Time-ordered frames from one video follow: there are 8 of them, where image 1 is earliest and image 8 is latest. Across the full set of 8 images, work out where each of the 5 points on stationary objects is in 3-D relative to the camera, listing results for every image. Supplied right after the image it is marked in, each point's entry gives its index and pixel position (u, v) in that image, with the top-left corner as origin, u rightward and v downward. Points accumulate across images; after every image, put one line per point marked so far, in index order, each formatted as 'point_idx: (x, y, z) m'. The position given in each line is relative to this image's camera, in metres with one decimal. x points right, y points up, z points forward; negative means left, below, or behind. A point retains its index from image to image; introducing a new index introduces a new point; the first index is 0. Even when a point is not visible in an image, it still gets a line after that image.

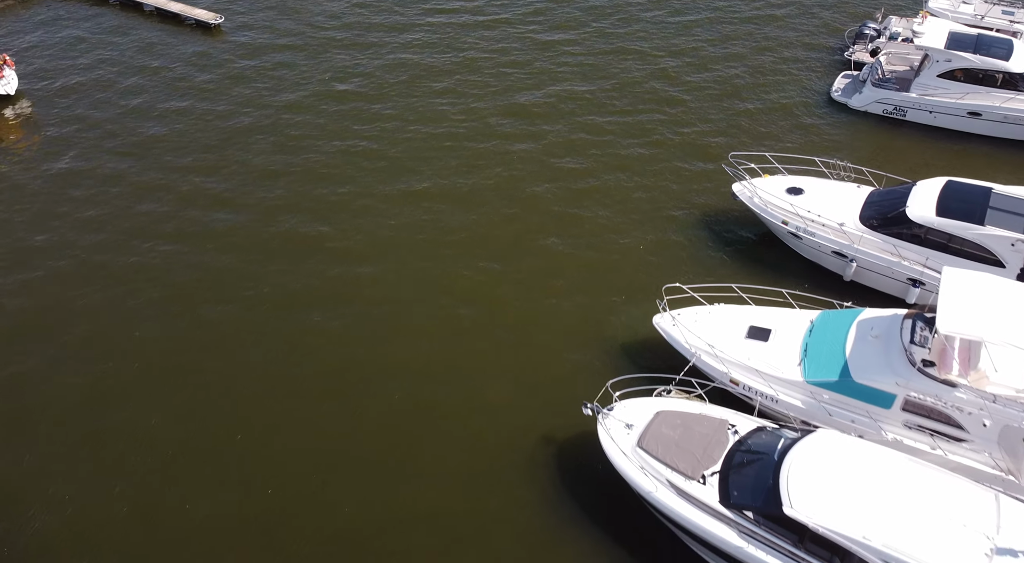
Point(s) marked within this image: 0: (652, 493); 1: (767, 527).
0: (+3.0, -4.5, +19.4) m
1: (+5.0, -4.9, +18.1) m
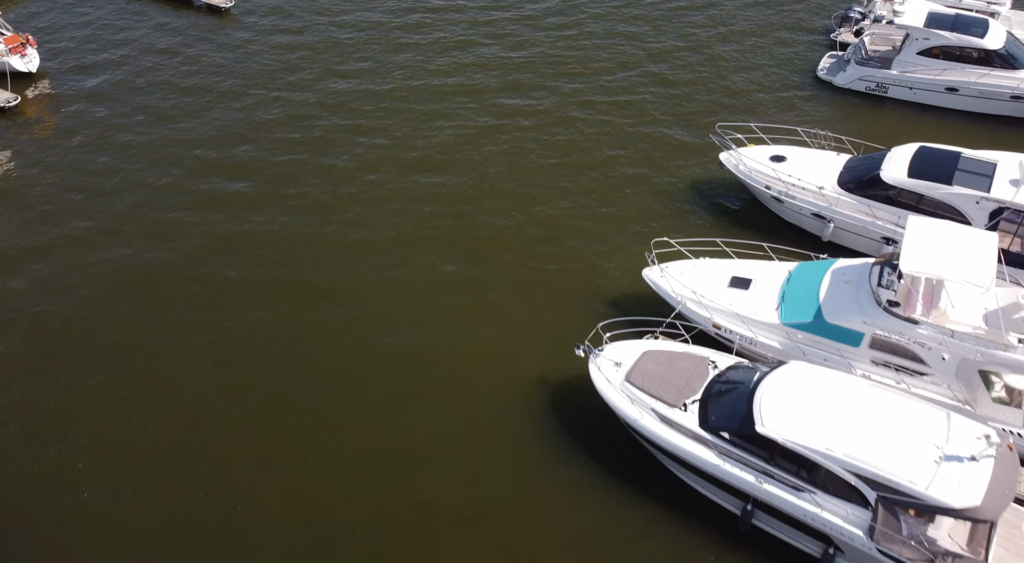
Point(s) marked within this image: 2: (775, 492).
0: (+2.9, -3.2, +21.1) m
1: (+5.0, -3.6, +19.8) m
2: (+5.6, -4.5, +19.2) m
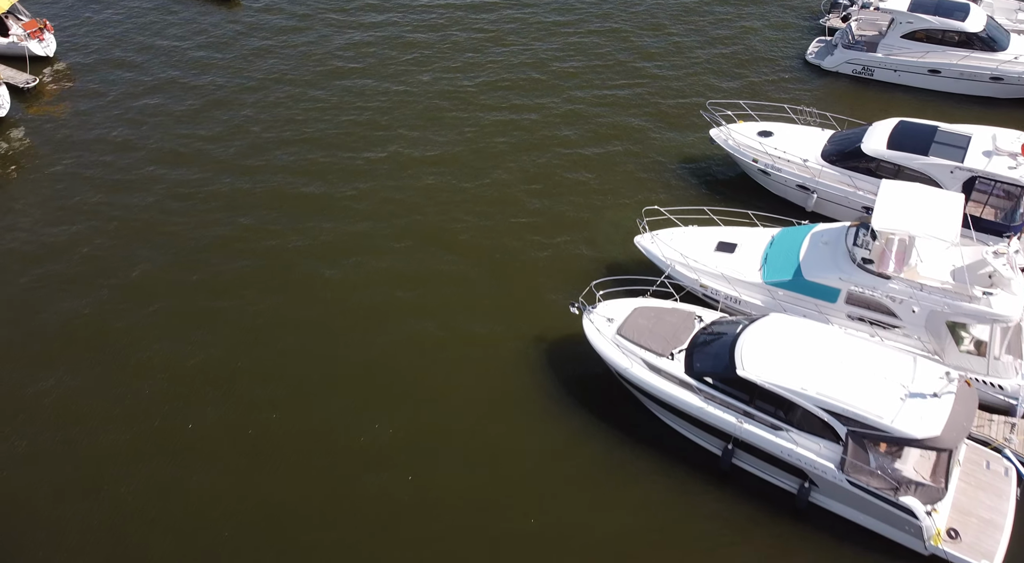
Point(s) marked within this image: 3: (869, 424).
0: (+2.9, -2.2, +22.6) m
1: (+4.9, -2.5, +21.3) m
2: (+5.5, -3.4, +20.7) m
3: (+7.6, -3.0, +19.4) m
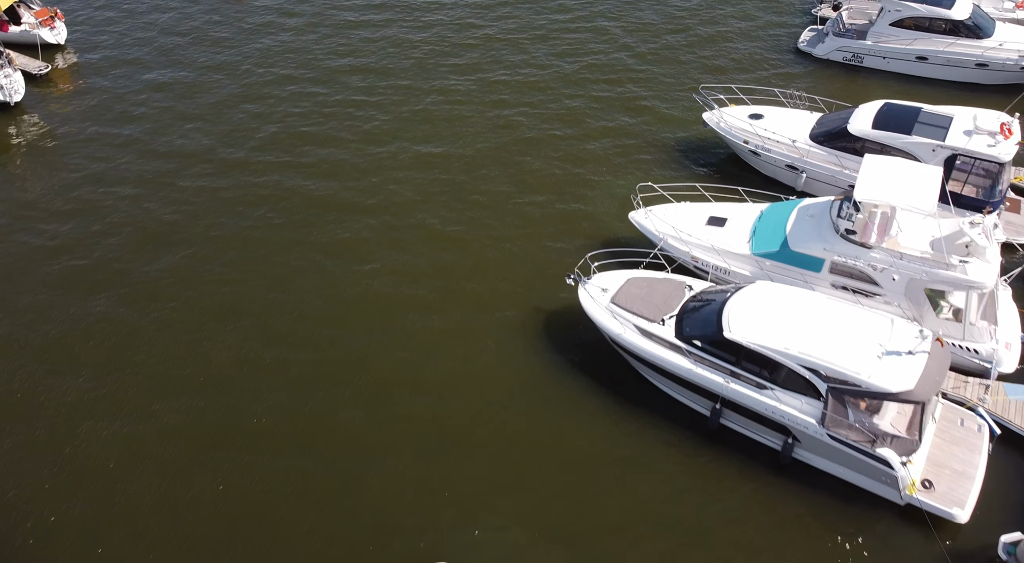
0: (+2.8, -1.4, +23.7) m
1: (+4.9, -1.7, +22.4) m
2: (+5.5, -2.6, +21.8) m
3: (+7.6, -2.2, +20.5) m
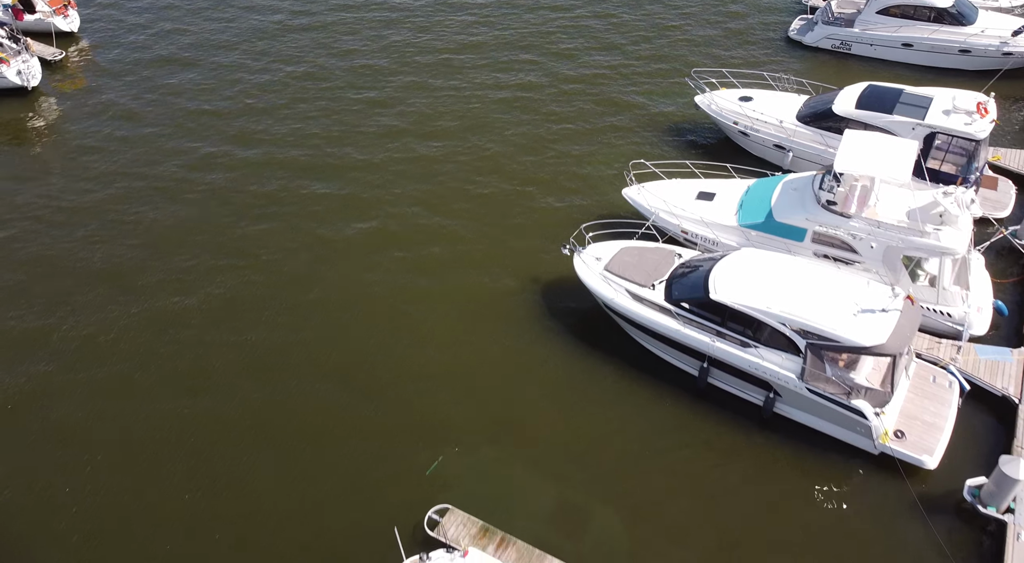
0: (+2.8, -0.5, +25.0) m
1: (+4.8, -0.8, +23.7) m
2: (+5.4, -1.7, +23.2) m
3: (+7.5, -1.3, +21.9) m
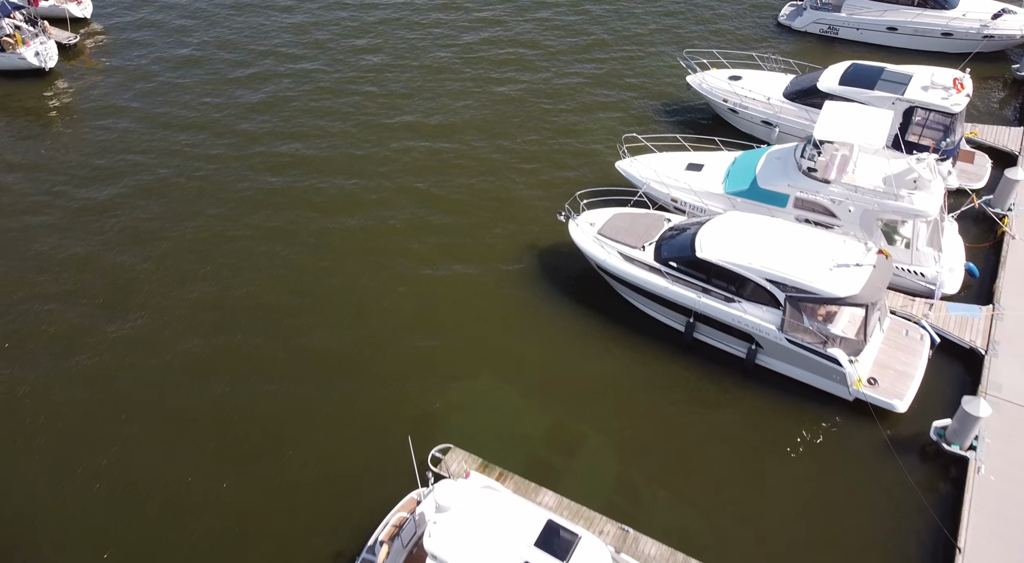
0: (+2.7, +0.6, +26.5) m
1: (+4.8, +0.3, +25.2) m
2: (+5.4, -0.6, +24.7) m
3: (+7.5, -0.2, +23.4) m
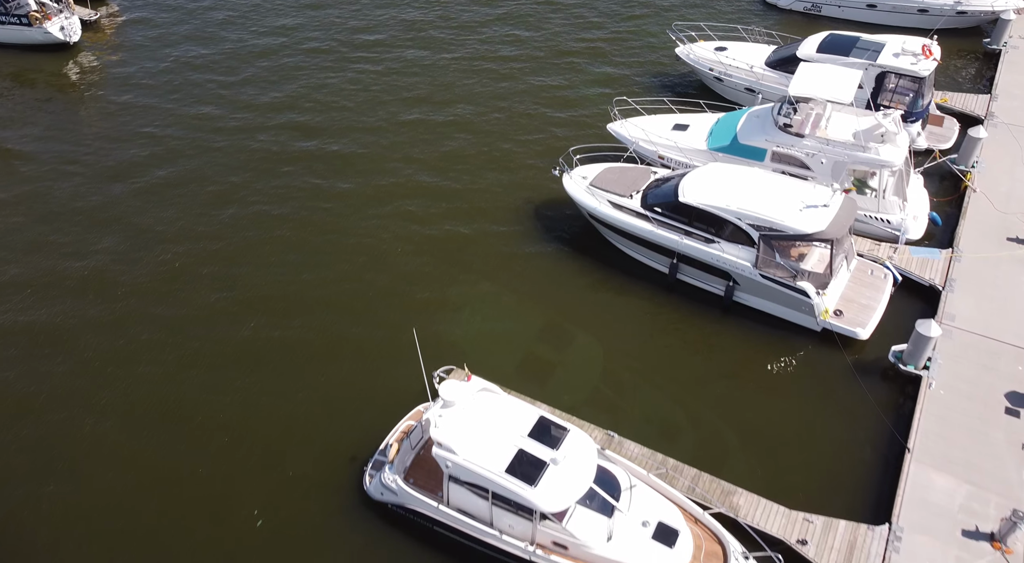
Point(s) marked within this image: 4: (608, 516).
0: (+2.7, +2.4, +28.7) m
1: (+4.7, +2.0, +27.5) m
2: (+5.3, +1.1, +26.9) m
3: (+7.4, +1.5, +25.6) m
4: (+2.0, -4.9, +19.1) m
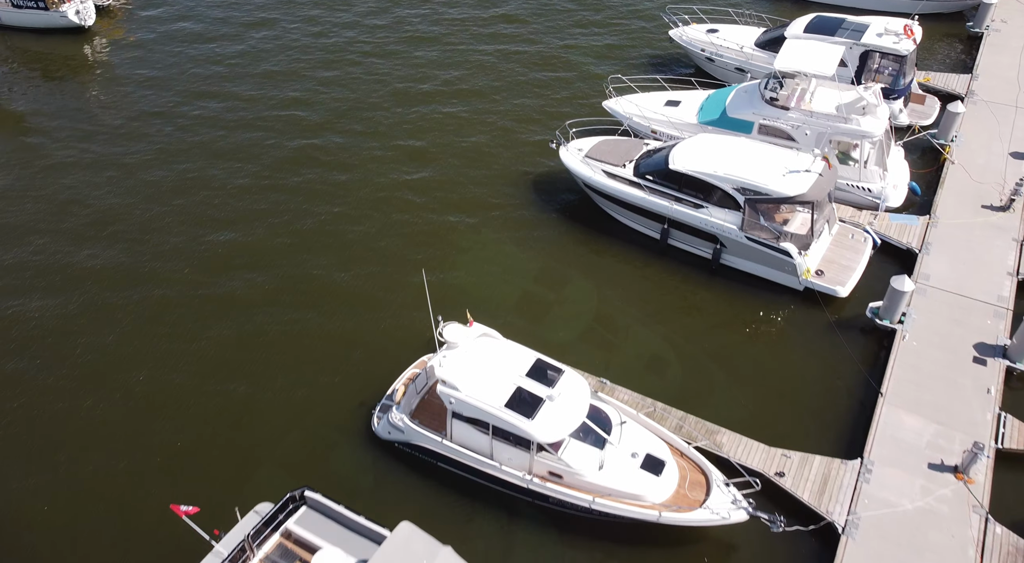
0: (+2.7, +3.5, +30.2) m
1: (+4.7, +3.1, +28.9) m
2: (+5.3, +2.2, +28.3) m
3: (+7.4, +2.6, +27.1) m
4: (+2.0, -3.8, +20.6) m
